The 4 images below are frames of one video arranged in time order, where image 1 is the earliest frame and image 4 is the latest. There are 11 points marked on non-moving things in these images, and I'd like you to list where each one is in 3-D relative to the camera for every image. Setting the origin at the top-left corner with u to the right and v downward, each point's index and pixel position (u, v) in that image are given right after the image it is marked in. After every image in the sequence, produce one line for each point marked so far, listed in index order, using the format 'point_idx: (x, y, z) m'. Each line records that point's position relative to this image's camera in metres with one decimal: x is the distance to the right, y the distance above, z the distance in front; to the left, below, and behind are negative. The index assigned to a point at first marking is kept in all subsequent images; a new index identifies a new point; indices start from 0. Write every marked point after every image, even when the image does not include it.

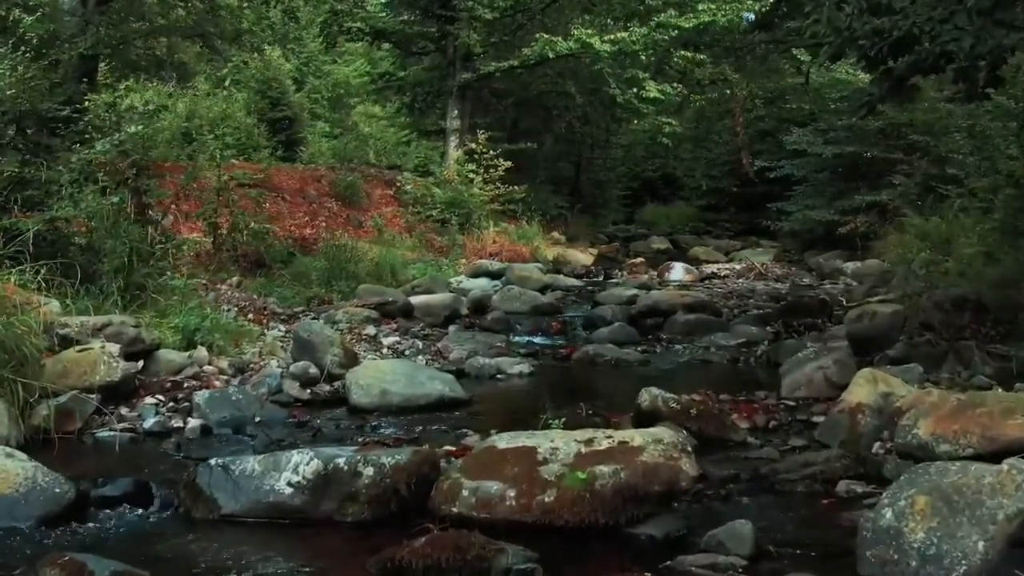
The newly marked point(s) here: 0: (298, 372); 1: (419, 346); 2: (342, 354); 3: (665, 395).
0: (-1.7, -0.7, +6.9) m
1: (-0.9, -0.6, +8.8) m
2: (-1.4, -0.5, +7.2) m
3: (+1.0, -0.7, +5.9) m
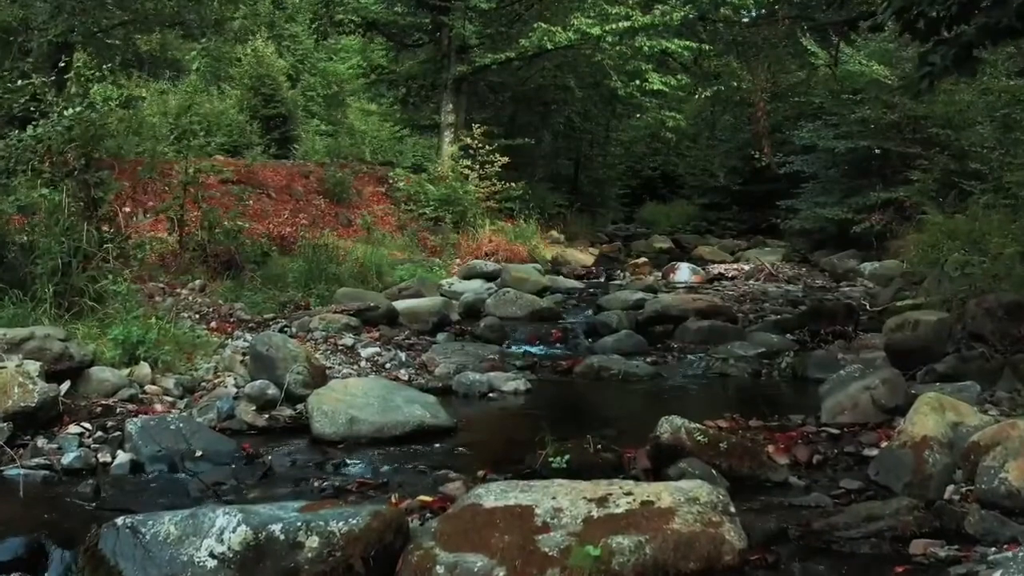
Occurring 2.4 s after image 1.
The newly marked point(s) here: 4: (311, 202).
0: (-1.7, -0.7, +5.9) m
1: (-1.0, -0.6, +7.8) m
2: (-1.5, -0.6, +6.2) m
3: (+1.0, -0.8, +4.9) m
4: (-3.3, +1.4, +14.6) m
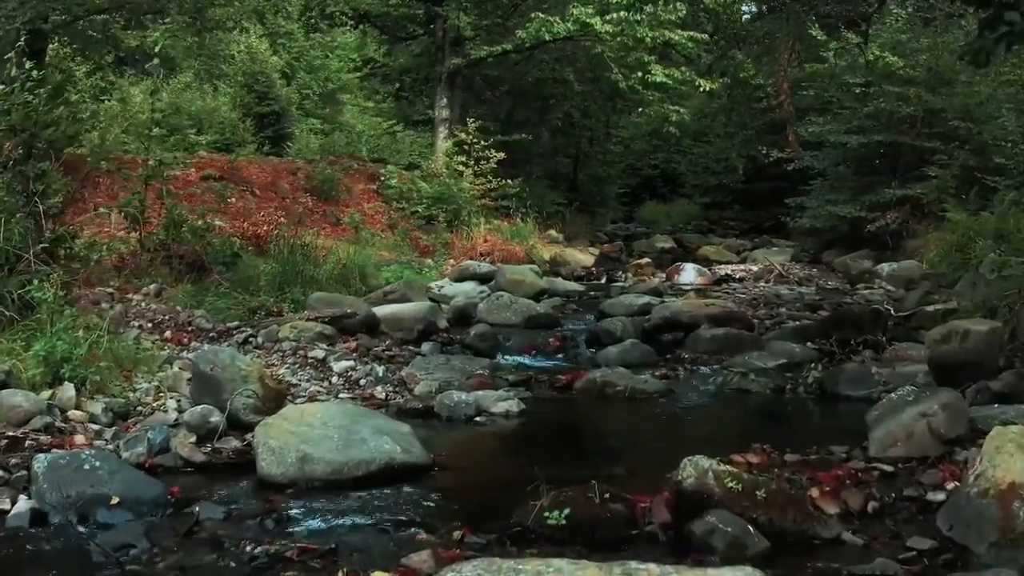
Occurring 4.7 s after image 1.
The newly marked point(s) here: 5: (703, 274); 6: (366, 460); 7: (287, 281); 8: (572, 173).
0: (-1.8, -0.8, +4.9) m
1: (-1.0, -0.7, +6.9) m
2: (-1.5, -0.6, +5.2) m
3: (+0.9, -0.8, +3.9) m
4: (-3.4, +1.4, +13.6) m
5: (+3.1, +0.2, +14.3) m
6: (-0.7, -0.9, +4.4) m
7: (-2.4, +0.1, +9.4) m
8: (+1.4, +2.6, +20.0) m
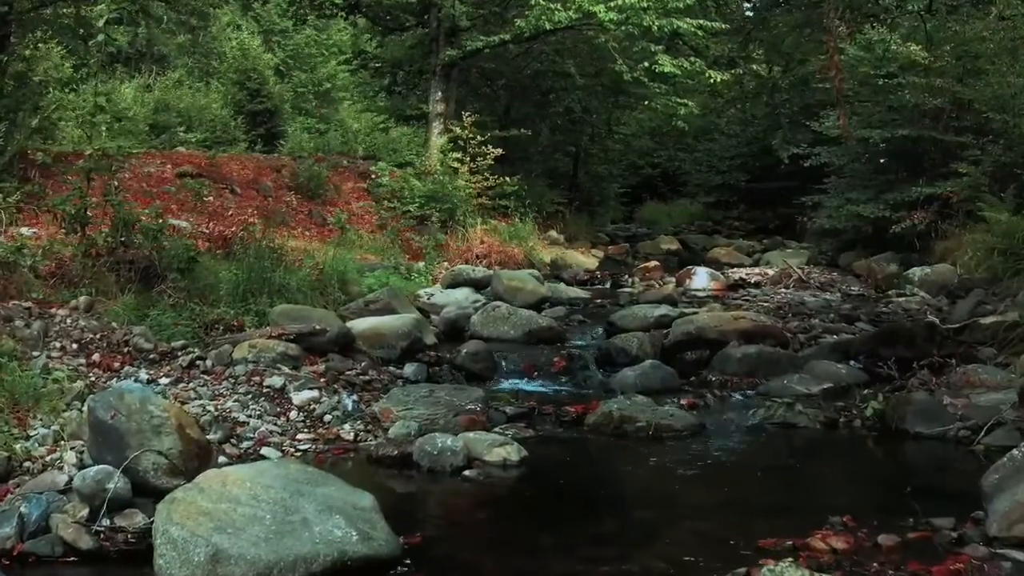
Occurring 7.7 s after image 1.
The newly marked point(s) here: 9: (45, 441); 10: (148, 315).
0: (-1.8, -0.9, +3.7) m
1: (-1.1, -0.8, +5.7) m
2: (-1.5, -0.7, +4.0) m
3: (+0.9, -0.9, +2.7) m
4: (-3.4, +1.3, +12.4) m
5: (+3.1, +0.1, +13.1) m
6: (-0.7, -0.9, +3.1) m
7: (-2.4, 0.0, +8.1) m
8: (+1.3, +2.5, +18.8) m
9: (-2.3, -0.7, +4.4) m
10: (-2.9, -0.2, +7.1) m
